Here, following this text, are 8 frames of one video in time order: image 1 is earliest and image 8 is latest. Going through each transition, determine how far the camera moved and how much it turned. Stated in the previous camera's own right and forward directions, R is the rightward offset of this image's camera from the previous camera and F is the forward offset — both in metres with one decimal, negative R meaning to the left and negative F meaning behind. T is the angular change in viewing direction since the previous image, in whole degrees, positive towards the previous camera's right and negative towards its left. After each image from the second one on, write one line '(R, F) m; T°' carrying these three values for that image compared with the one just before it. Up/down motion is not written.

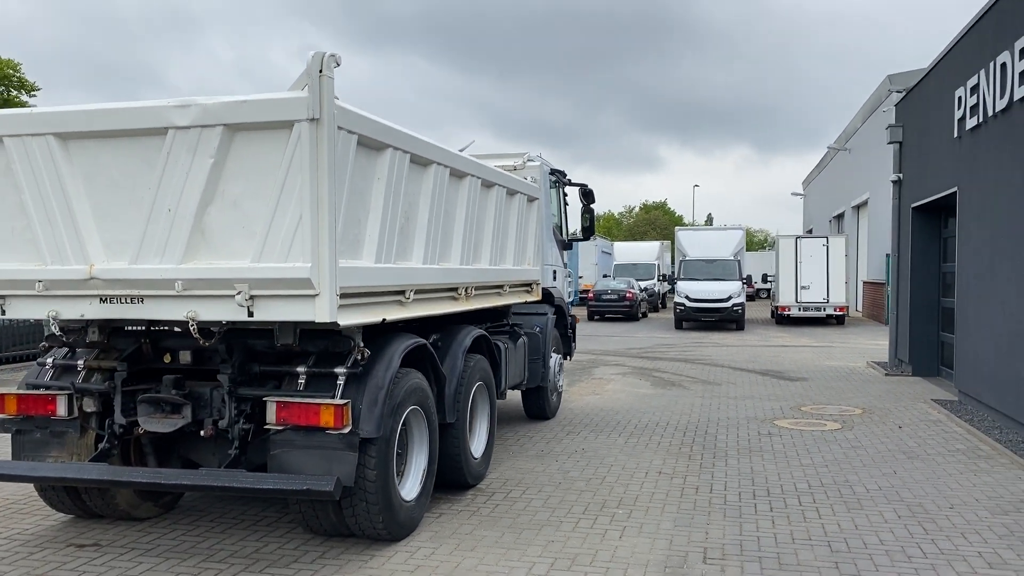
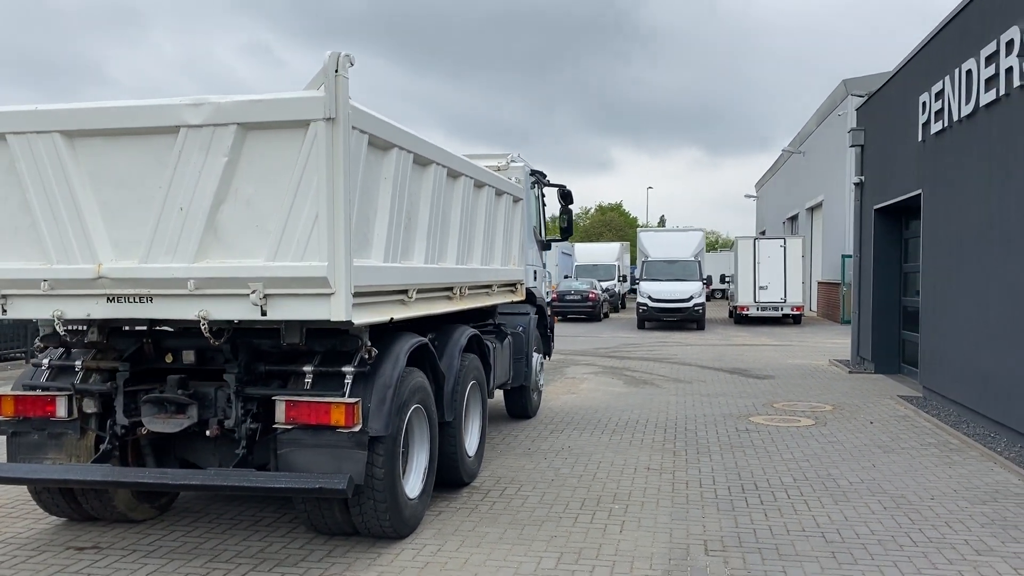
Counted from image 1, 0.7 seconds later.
(-0.3, -0.1) m; +3°
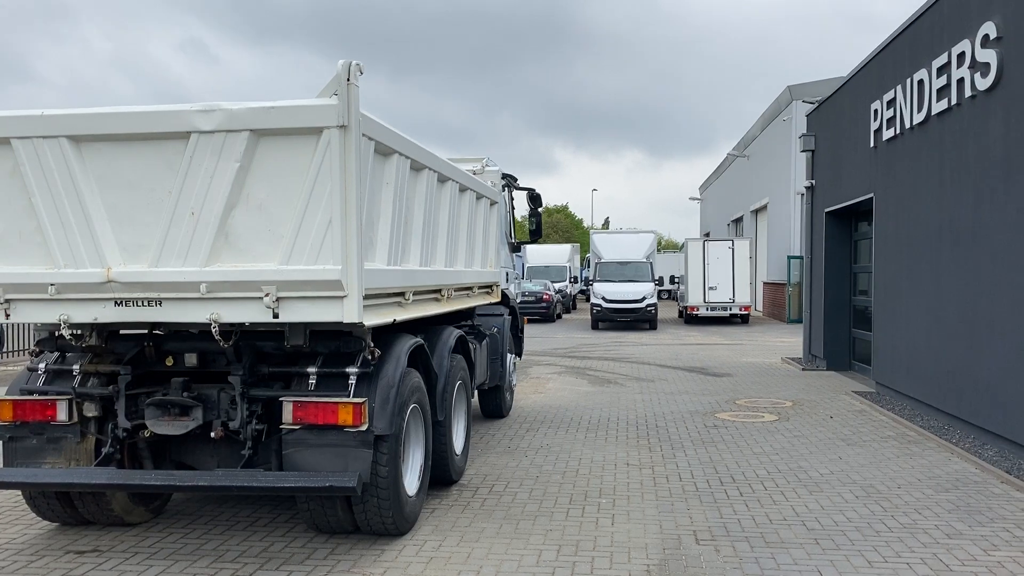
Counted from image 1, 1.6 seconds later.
(-0.3, -0.2) m; +3°
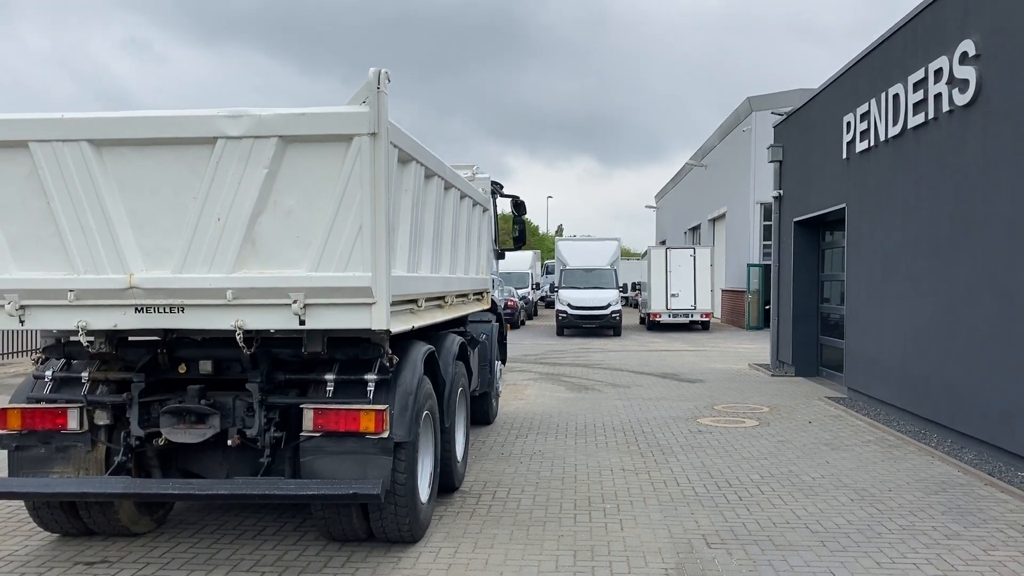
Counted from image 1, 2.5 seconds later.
(-0.3, 0.0) m; +3°
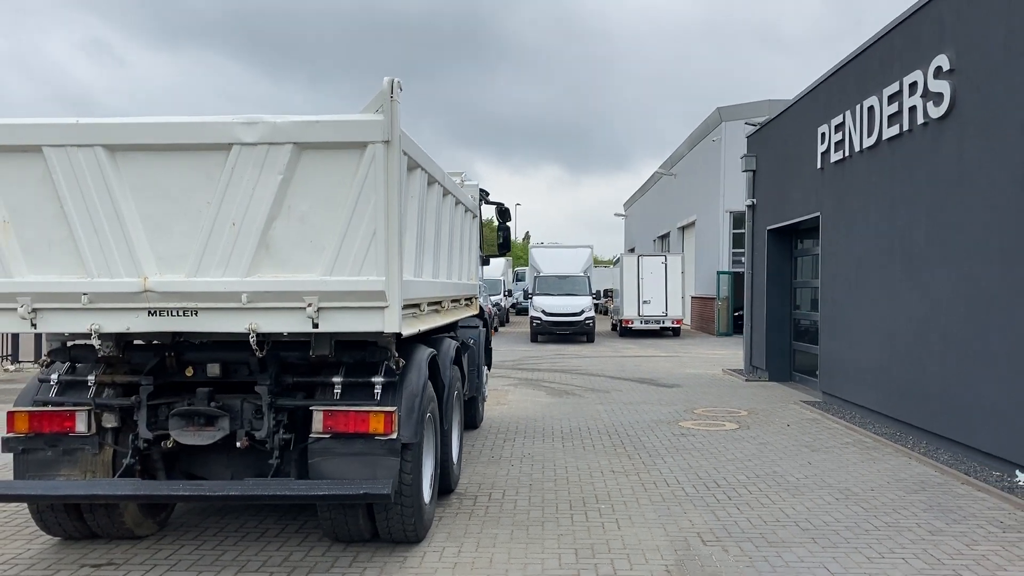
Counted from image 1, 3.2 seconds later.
(-0.2, -0.1) m; +2°
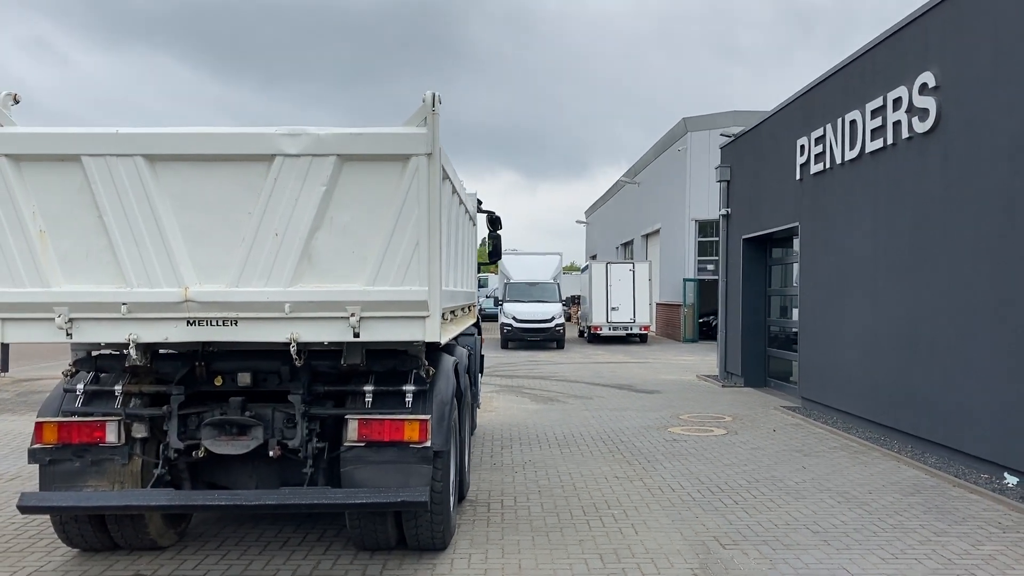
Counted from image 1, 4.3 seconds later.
(-0.4, -0.1) m; +2°
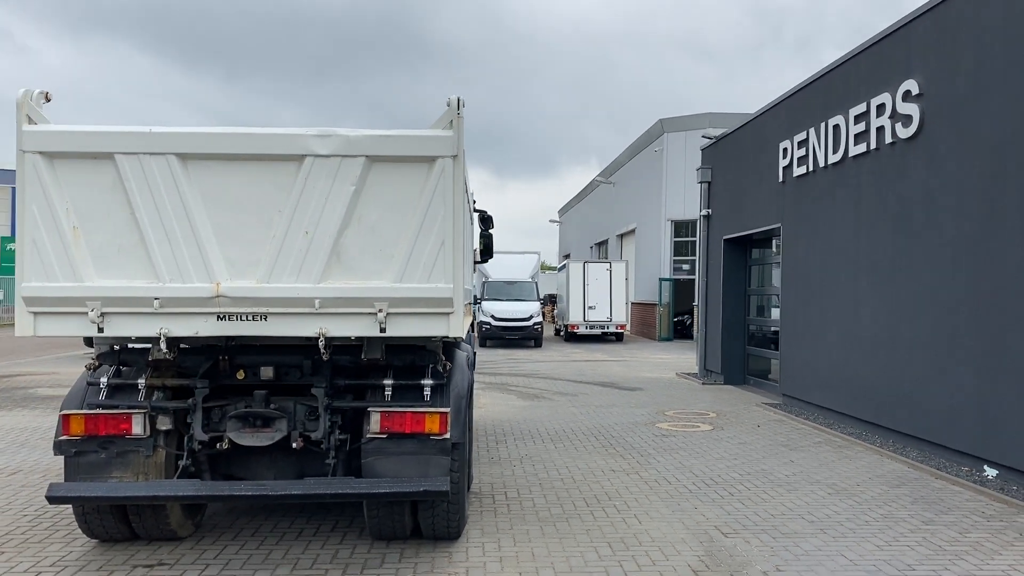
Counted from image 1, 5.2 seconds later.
(-0.3, -0.2) m; +2°
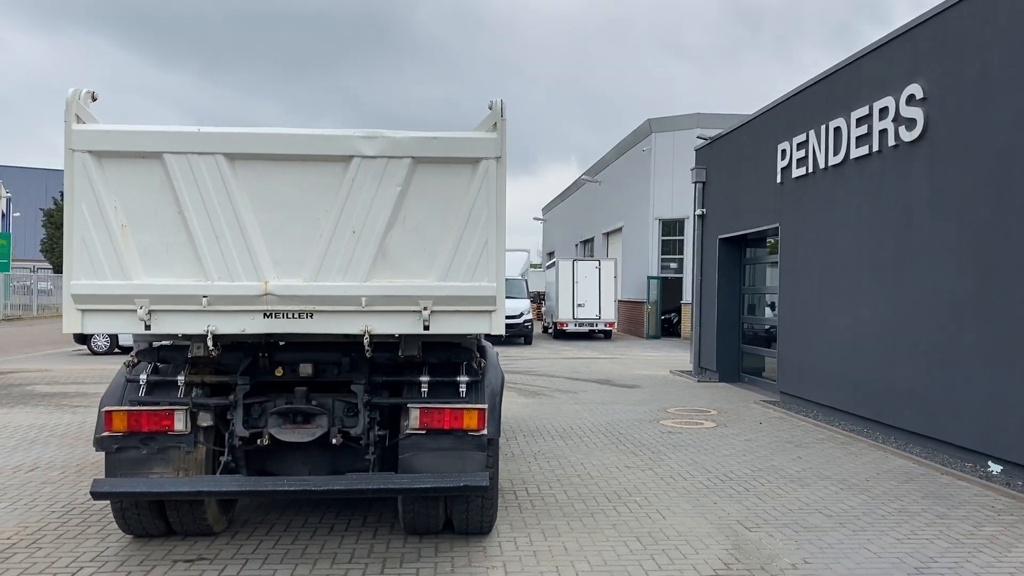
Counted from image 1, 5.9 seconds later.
(-0.3, -0.1) m; +1°
